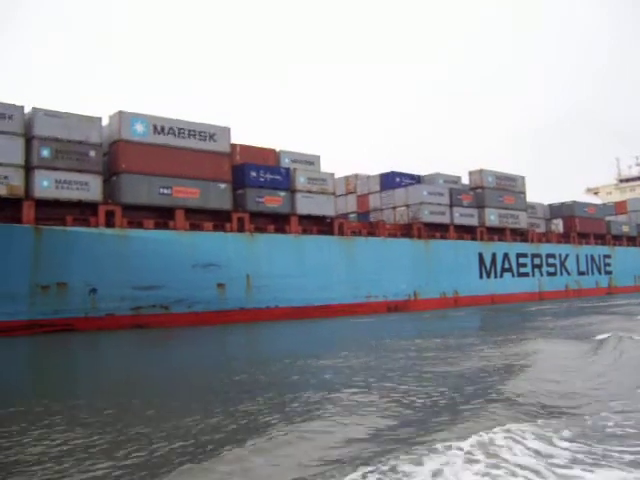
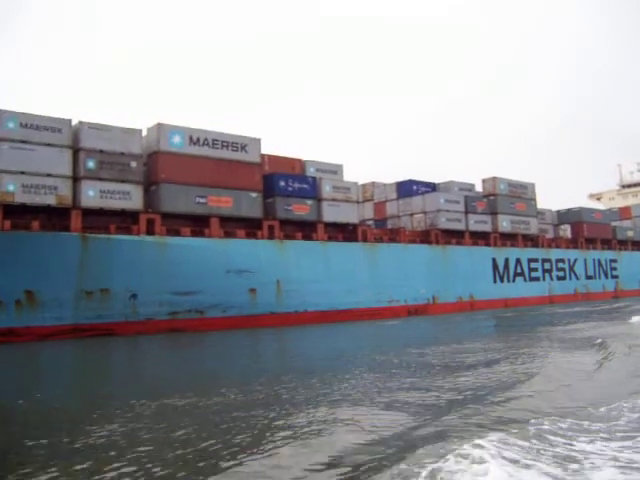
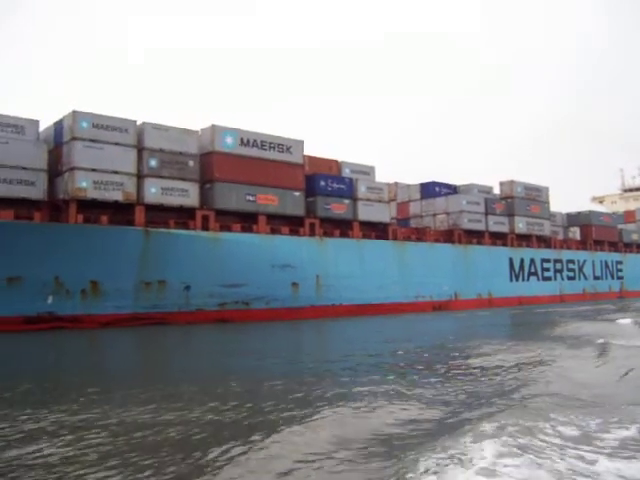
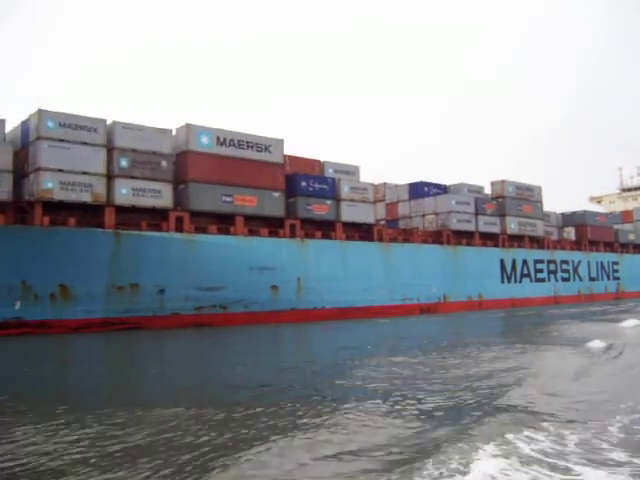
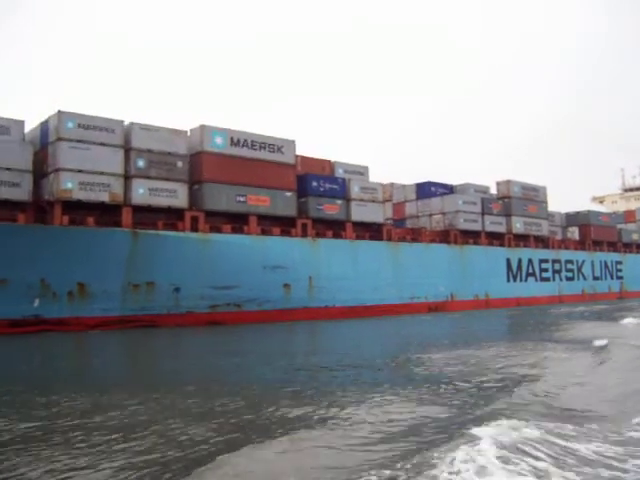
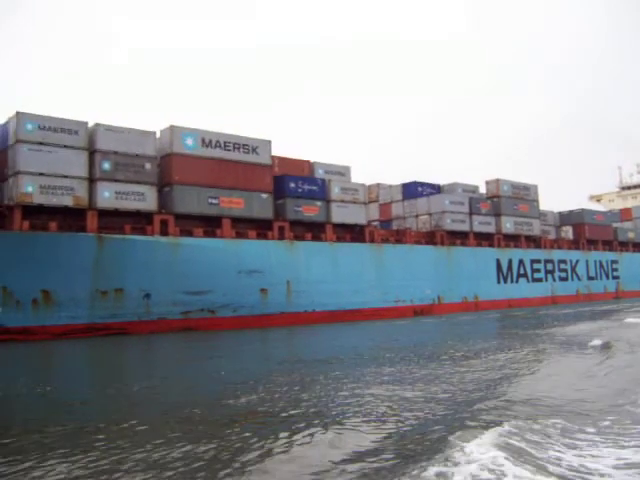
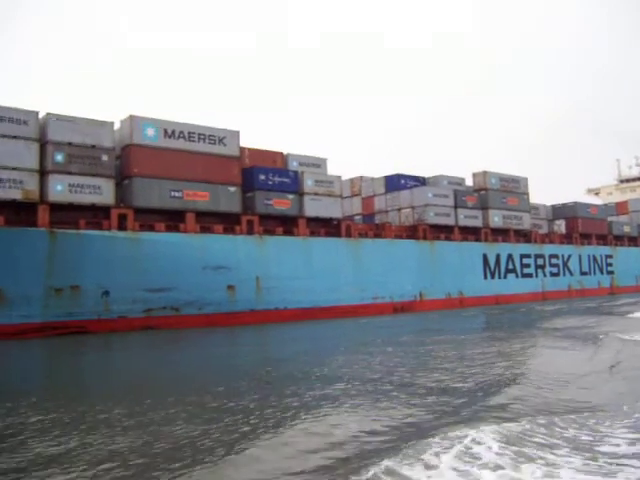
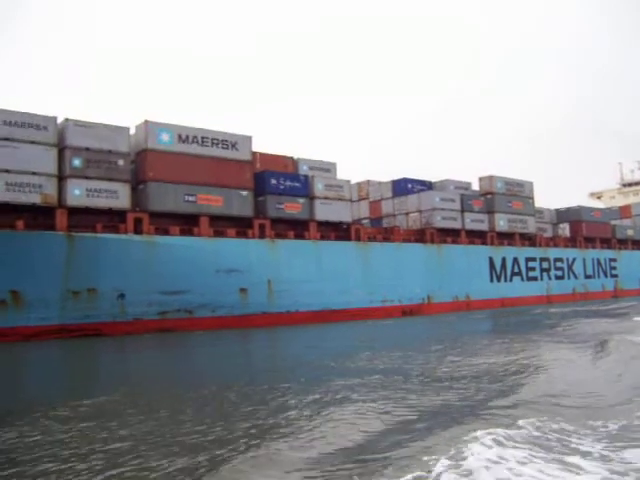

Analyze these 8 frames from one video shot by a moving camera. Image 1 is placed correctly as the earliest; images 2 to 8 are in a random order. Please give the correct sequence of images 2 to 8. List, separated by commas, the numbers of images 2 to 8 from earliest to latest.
7, 8, 2, 6, 4, 5, 3
